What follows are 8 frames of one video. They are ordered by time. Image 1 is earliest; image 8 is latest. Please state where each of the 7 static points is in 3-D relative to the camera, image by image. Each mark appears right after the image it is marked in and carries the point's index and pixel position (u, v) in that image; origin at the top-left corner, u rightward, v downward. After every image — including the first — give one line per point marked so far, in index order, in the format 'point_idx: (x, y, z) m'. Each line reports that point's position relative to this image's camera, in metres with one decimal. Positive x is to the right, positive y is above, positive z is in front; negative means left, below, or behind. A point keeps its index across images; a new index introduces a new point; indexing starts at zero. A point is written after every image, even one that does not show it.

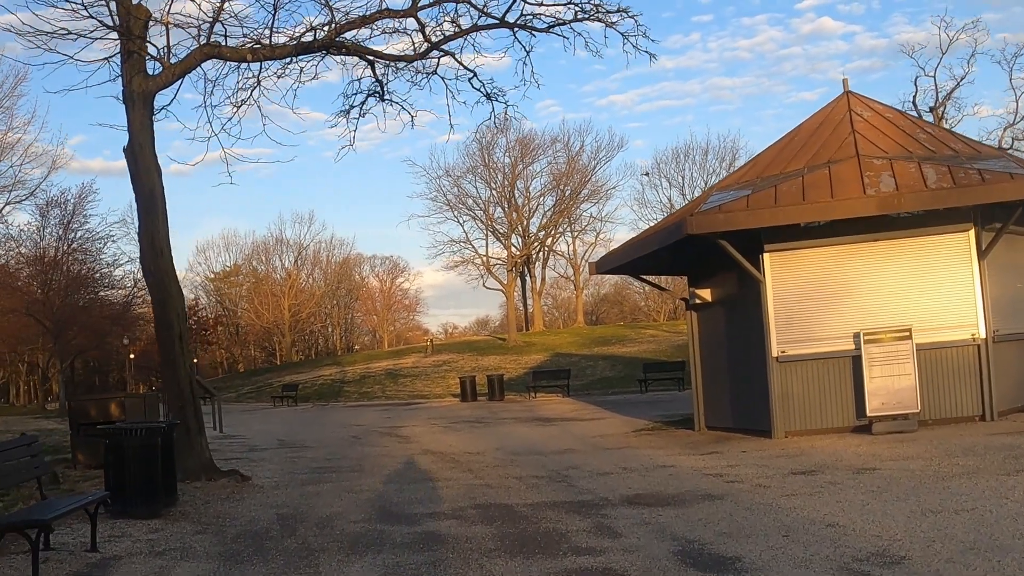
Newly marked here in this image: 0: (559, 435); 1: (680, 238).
0: (+1.0, -2.9, +17.3) m
1: (+2.7, +0.8, +13.6) m
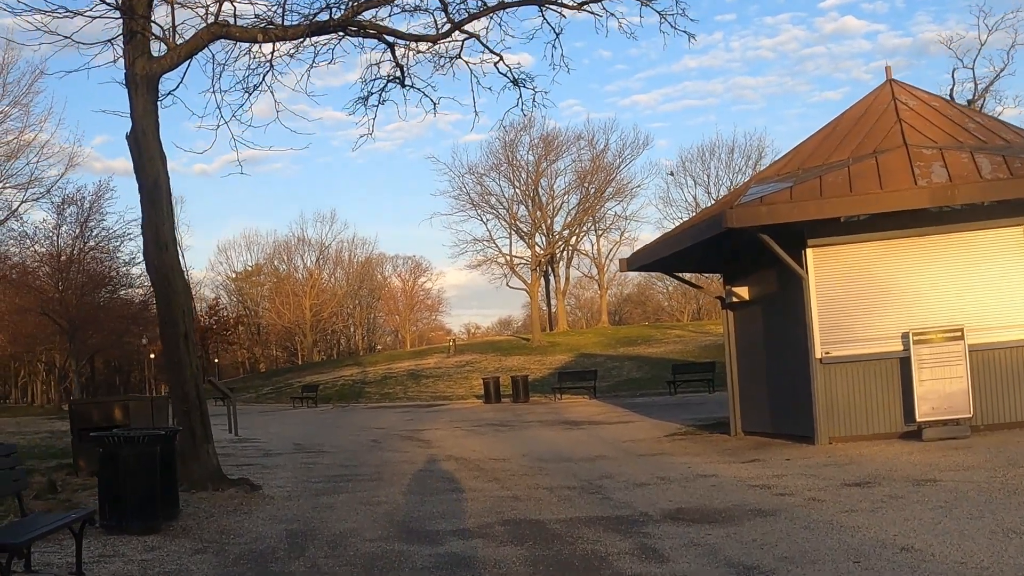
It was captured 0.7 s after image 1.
0: (+1.5, -2.9, +16.5) m
1: (+3.1, +0.8, +12.8) m
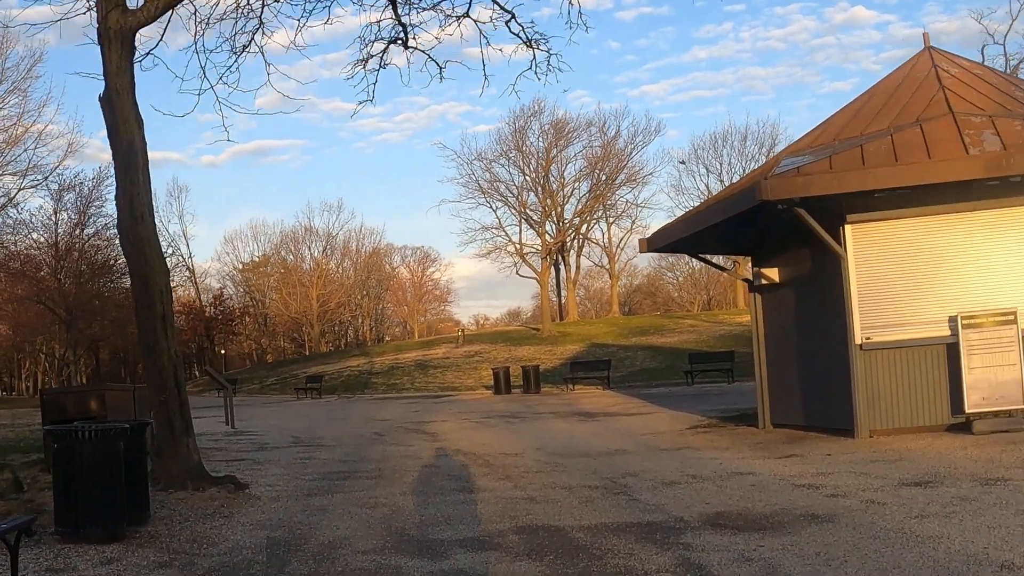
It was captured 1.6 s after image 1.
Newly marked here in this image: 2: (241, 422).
0: (+1.7, -2.6, +15.5) m
1: (+3.2, +1.1, +11.7) m
2: (-5.8, -2.9, +18.9) m
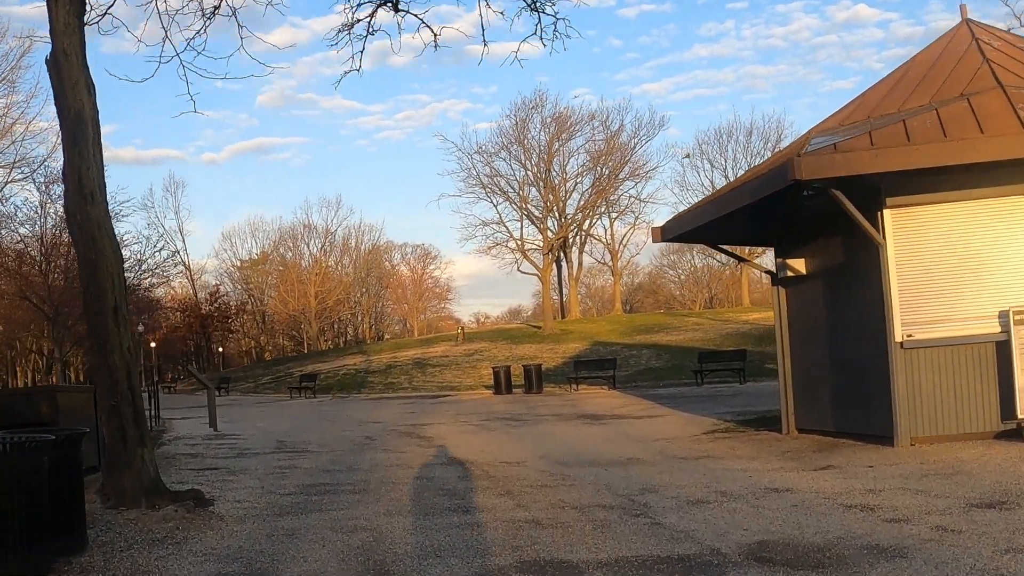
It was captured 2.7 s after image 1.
0: (+1.7, -2.5, +14.3) m
1: (+3.3, +1.2, +10.5) m
2: (-5.8, -2.7, +17.7) m
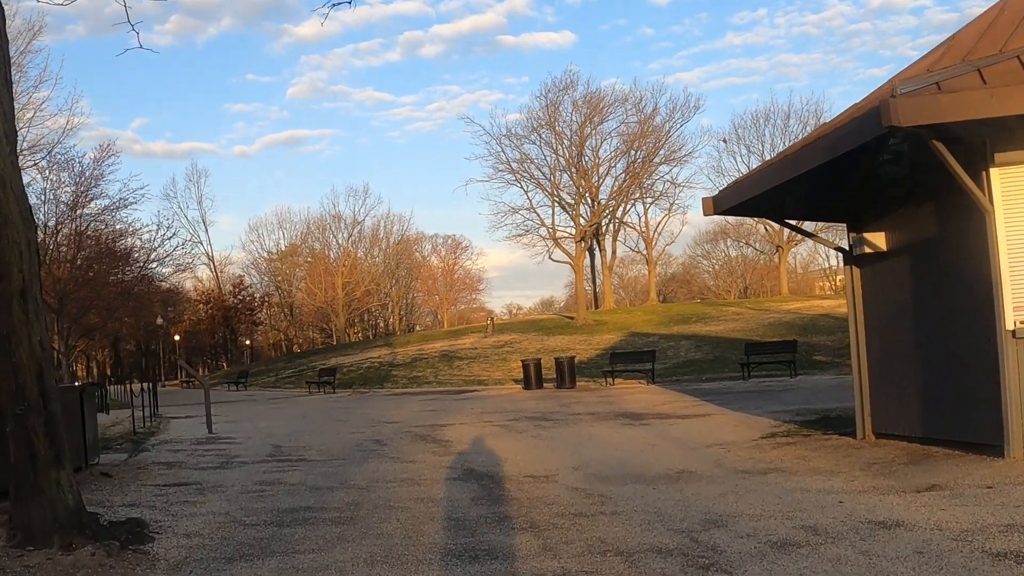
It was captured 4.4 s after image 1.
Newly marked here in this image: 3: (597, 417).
0: (+2.1, -2.2, +12.4) m
1: (+3.5, +1.4, +8.5) m
2: (-5.2, -2.5, +16.1) m
3: (+1.6, -2.4, +16.4) m
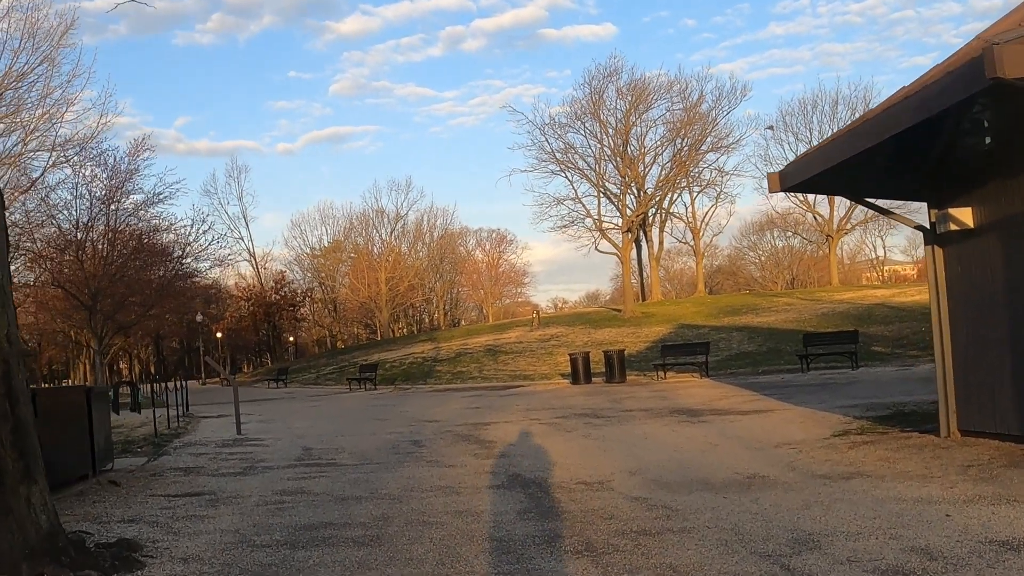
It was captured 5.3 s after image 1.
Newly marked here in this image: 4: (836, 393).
0: (+2.7, -2.0, +11.3) m
1: (+3.9, +1.6, +7.3) m
2: (-4.4, -2.4, +15.3) m
3: (+2.4, -2.2, +15.3) m
4: (+6.9, -2.2, +18.8) m
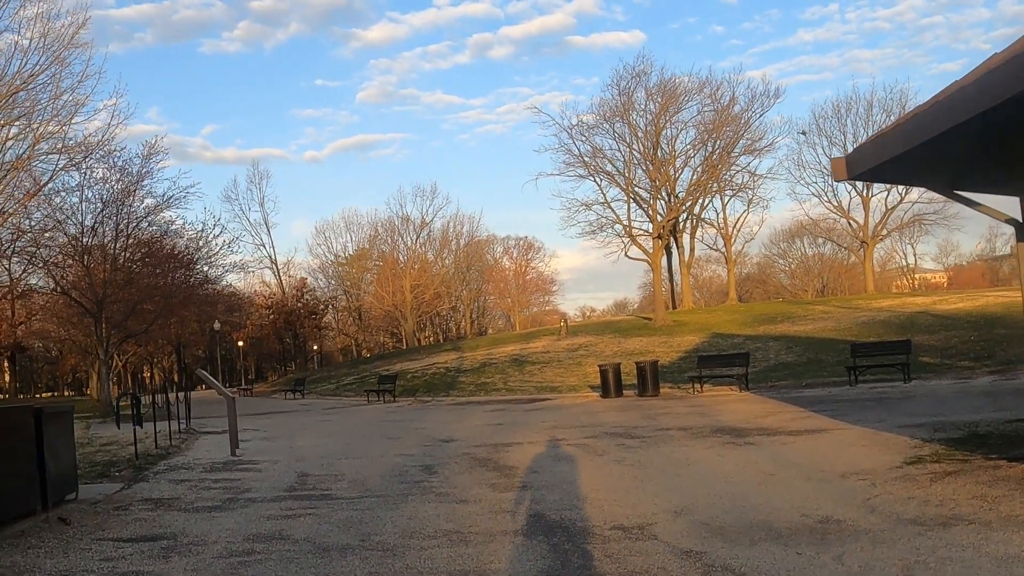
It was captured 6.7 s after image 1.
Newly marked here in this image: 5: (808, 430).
0: (+3.0, -2.0, +9.8) m
1: (+4.0, +1.6, +5.8) m
2: (-4.0, -2.5, +14.0) m
3: (+2.8, -2.3, +13.8) m
4: (+7.4, -2.3, +17.1) m
5: (+4.7, -2.3, +14.0) m
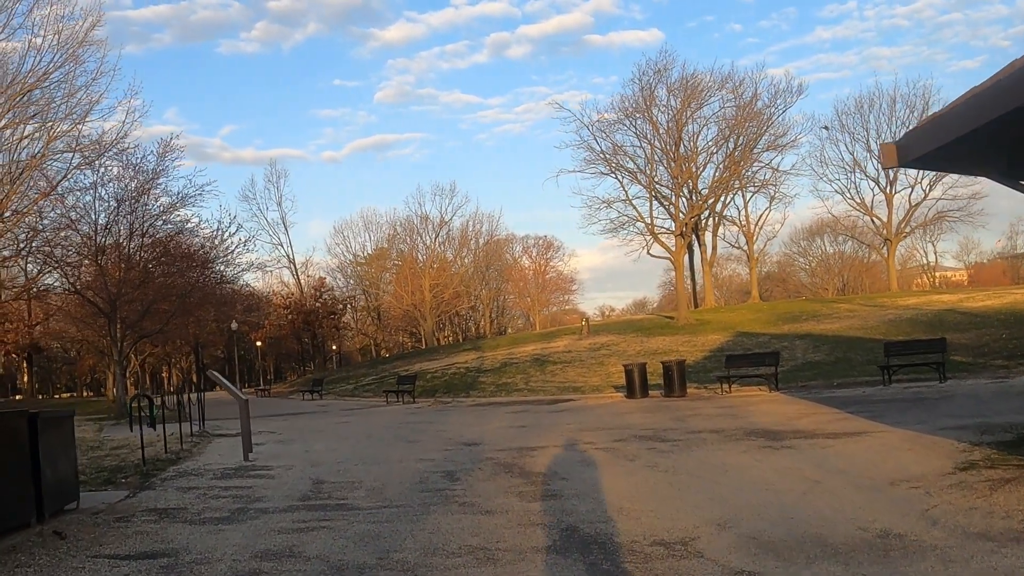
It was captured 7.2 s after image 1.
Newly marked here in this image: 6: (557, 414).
0: (+3.3, -2.0, +9.1) m
1: (+4.2, +1.7, +5.1) m
2: (-3.7, -2.4, +13.5) m
3: (+3.2, -2.2, +13.2) m
4: (+7.9, -2.3, +16.4) m
5: (+5.1, -2.2, +13.3) m
6: (+0.9, -2.7, +18.5) m
